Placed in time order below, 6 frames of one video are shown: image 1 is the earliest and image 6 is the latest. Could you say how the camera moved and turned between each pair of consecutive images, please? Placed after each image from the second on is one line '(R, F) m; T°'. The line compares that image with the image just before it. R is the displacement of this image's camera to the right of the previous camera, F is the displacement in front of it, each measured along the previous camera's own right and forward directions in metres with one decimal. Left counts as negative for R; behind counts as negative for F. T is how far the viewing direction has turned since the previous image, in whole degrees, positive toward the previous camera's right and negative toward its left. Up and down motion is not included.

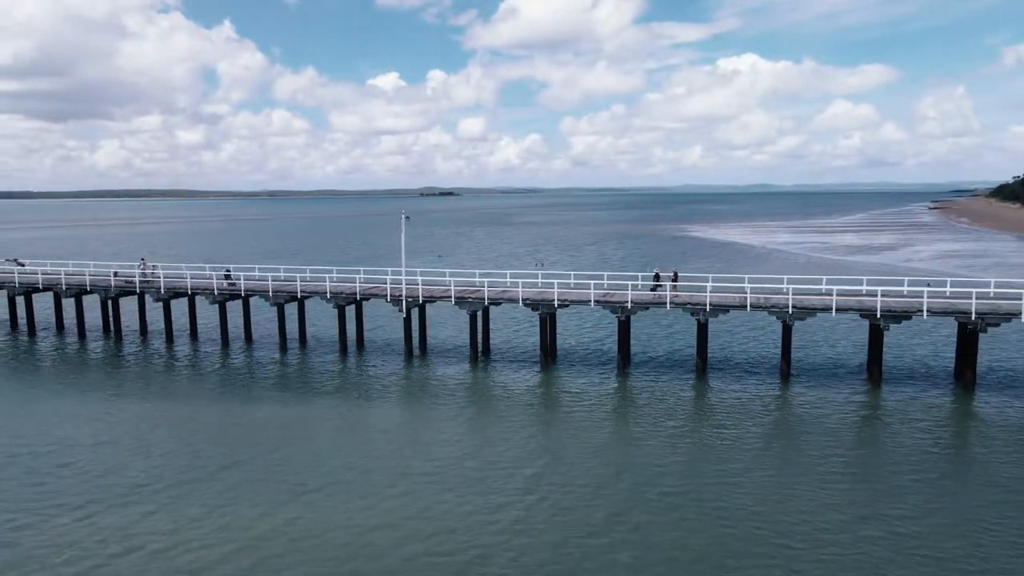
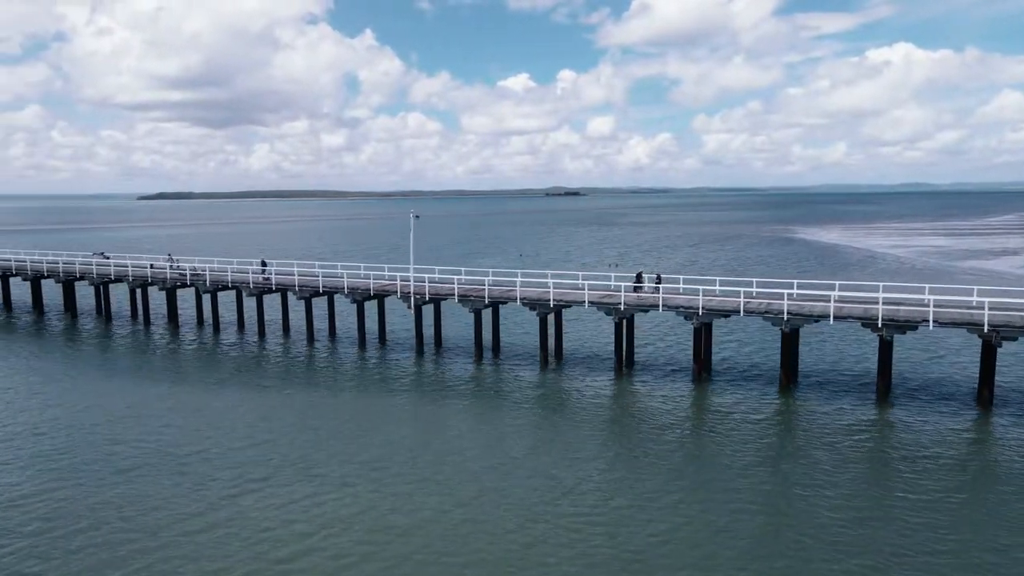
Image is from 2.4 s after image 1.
(+2.7, +1.3) m; -10°
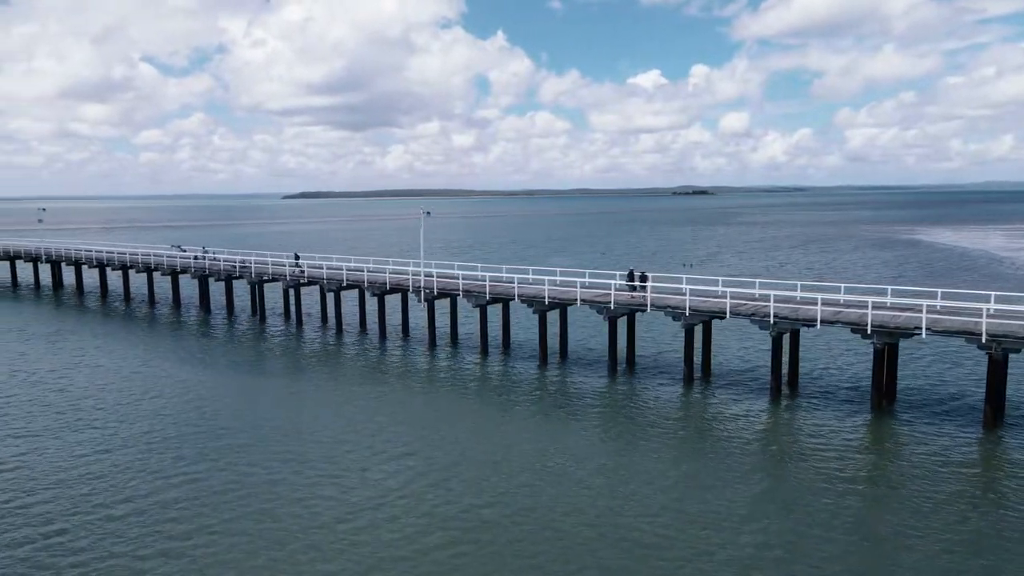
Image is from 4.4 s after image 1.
(+5.7, +0.7) m; -10°
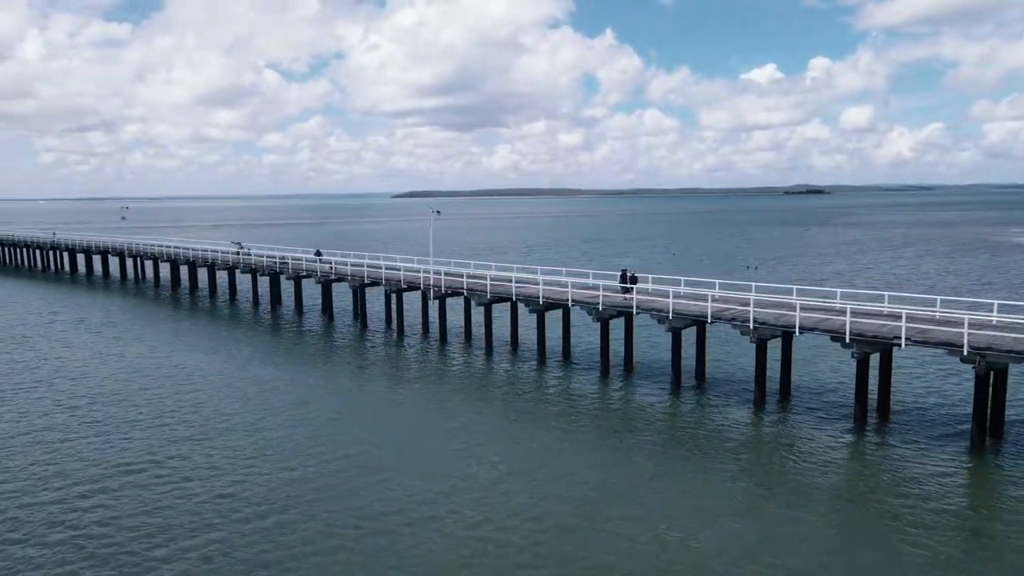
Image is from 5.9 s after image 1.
(+4.7, +0.7) m; -8°
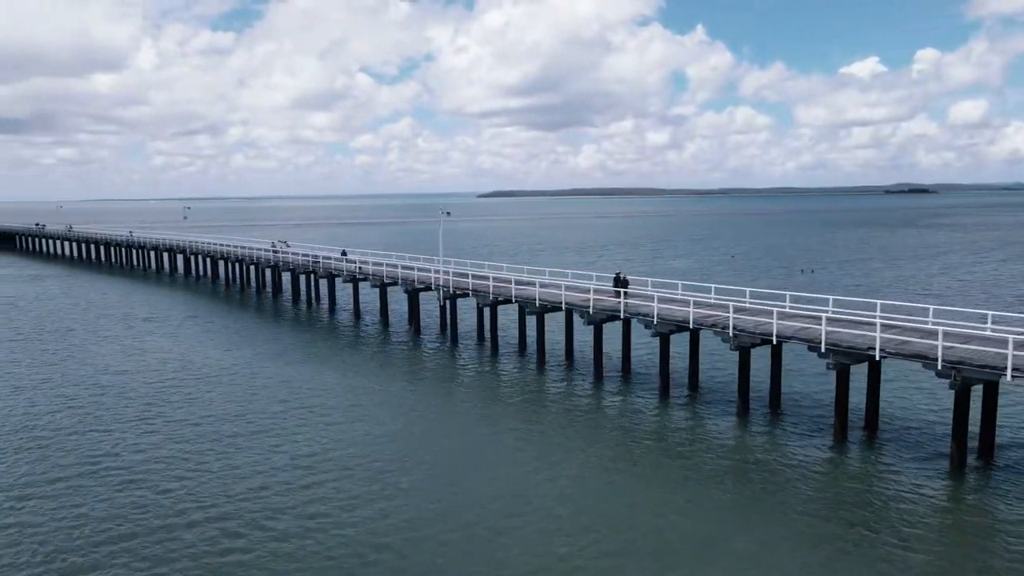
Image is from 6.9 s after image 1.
(+3.7, +0.6) m; -7°
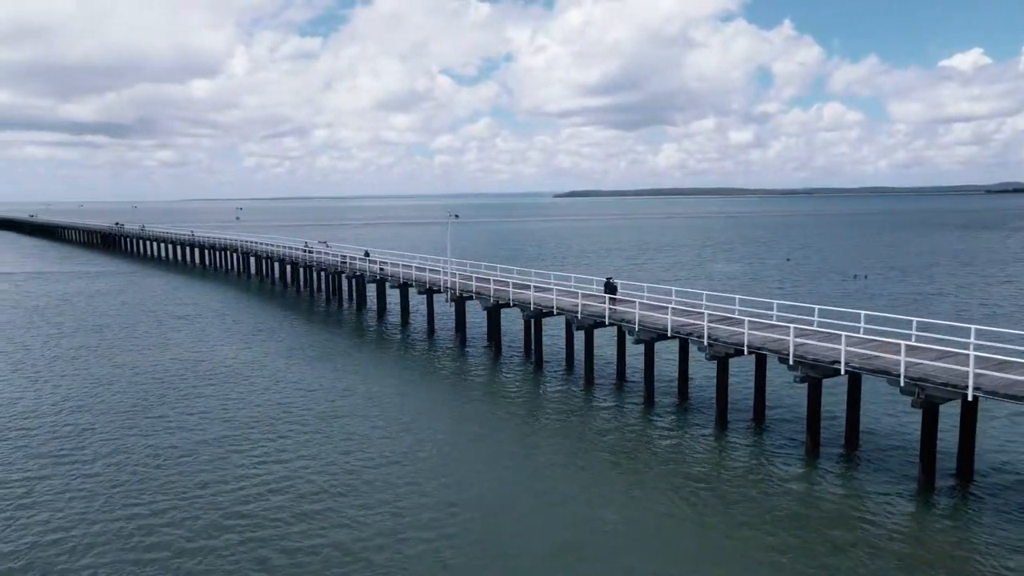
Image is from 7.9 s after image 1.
(+3.4, +0.7) m; -6°
